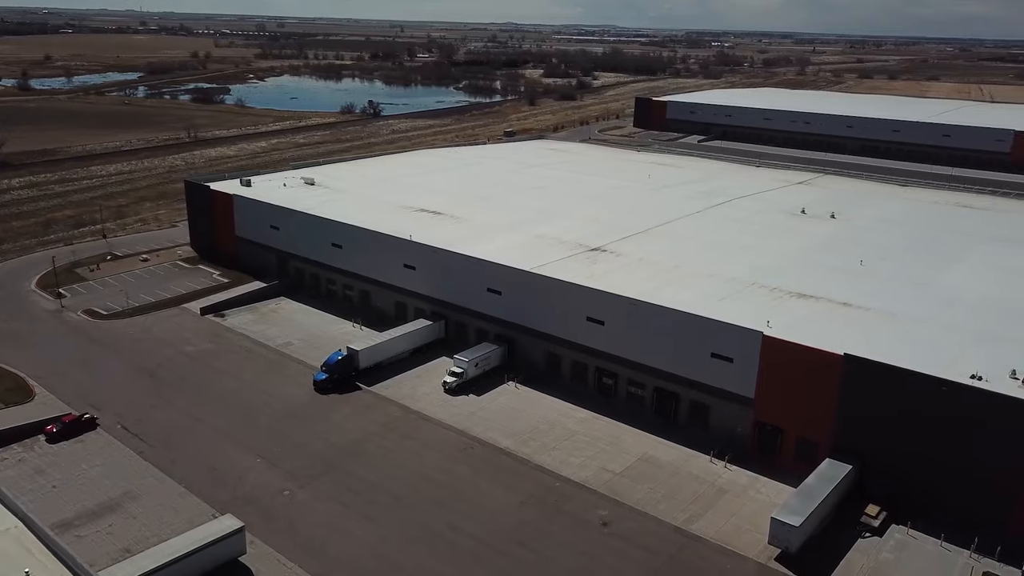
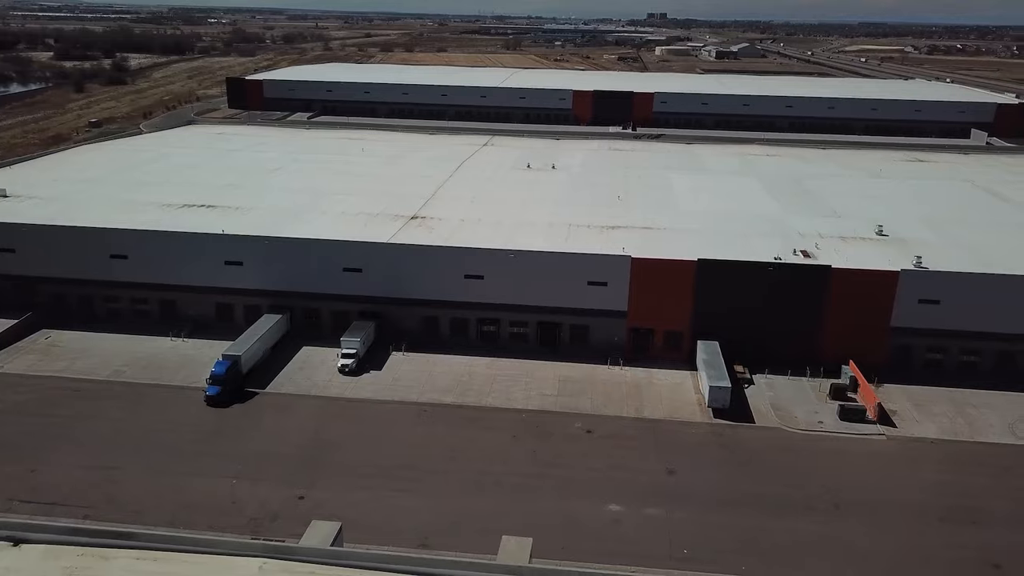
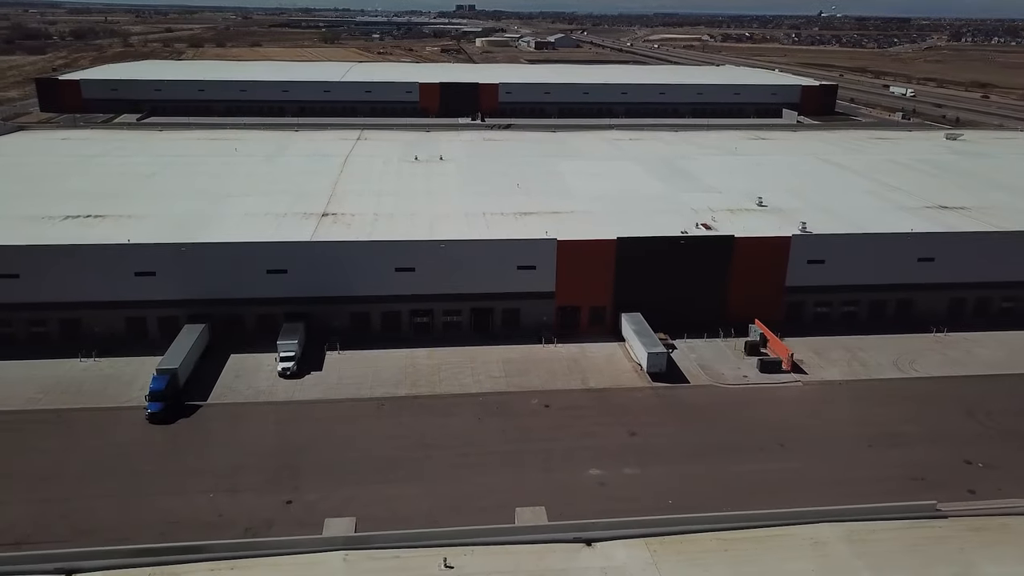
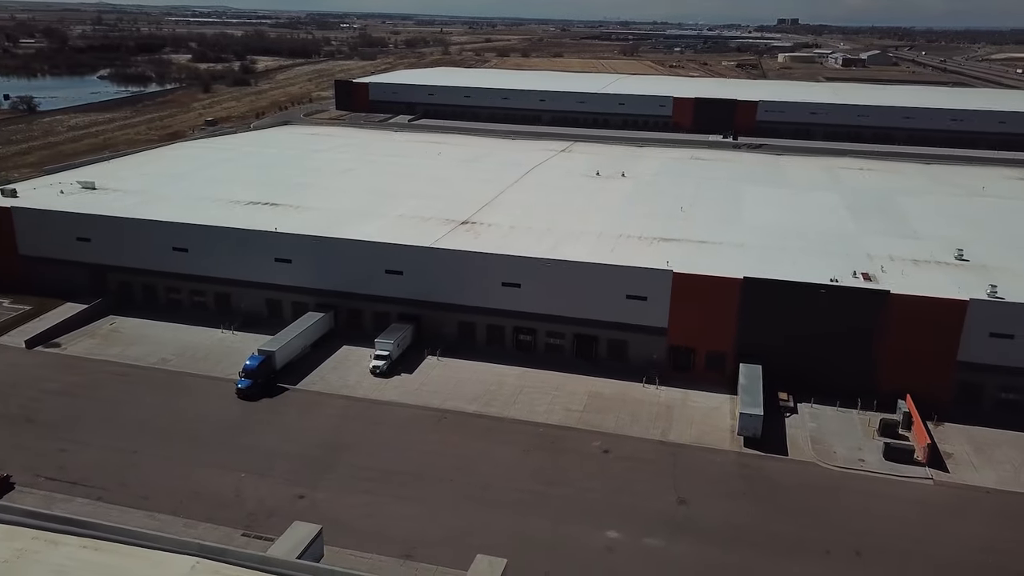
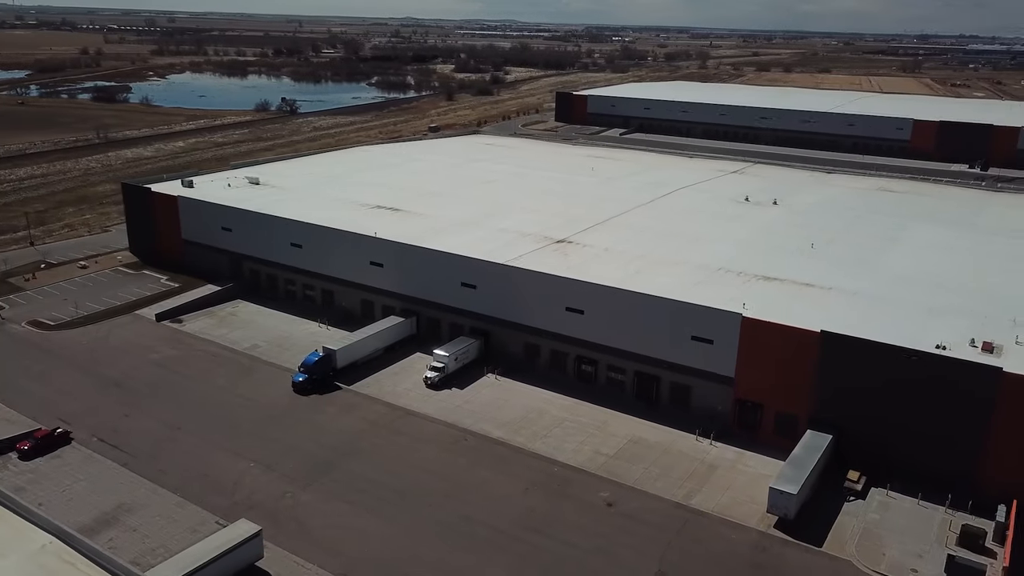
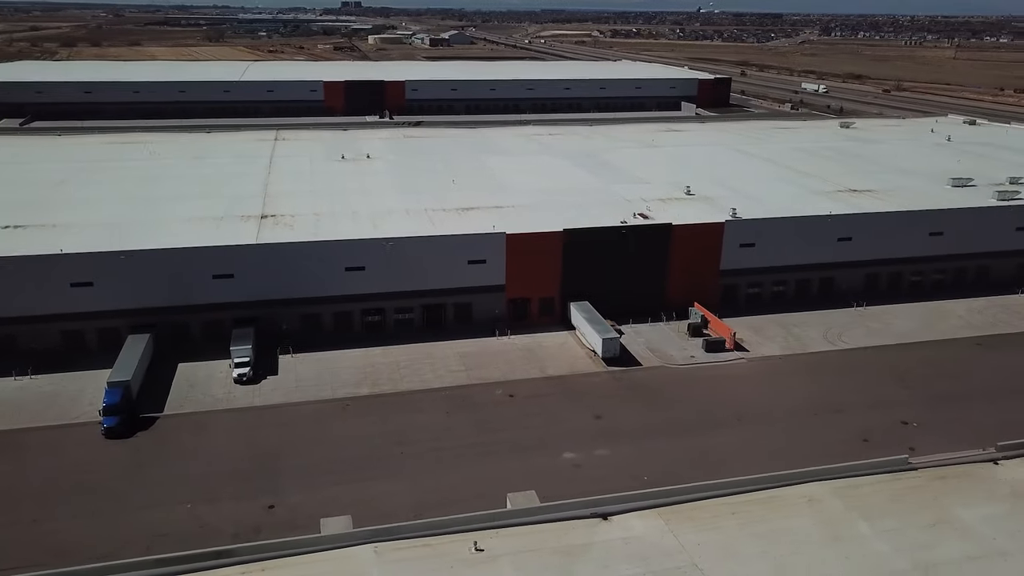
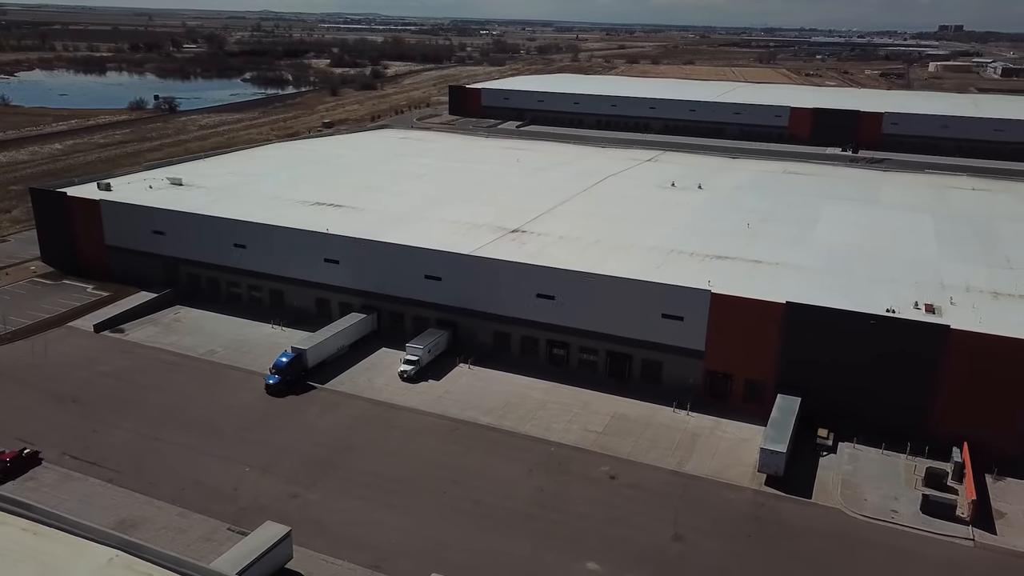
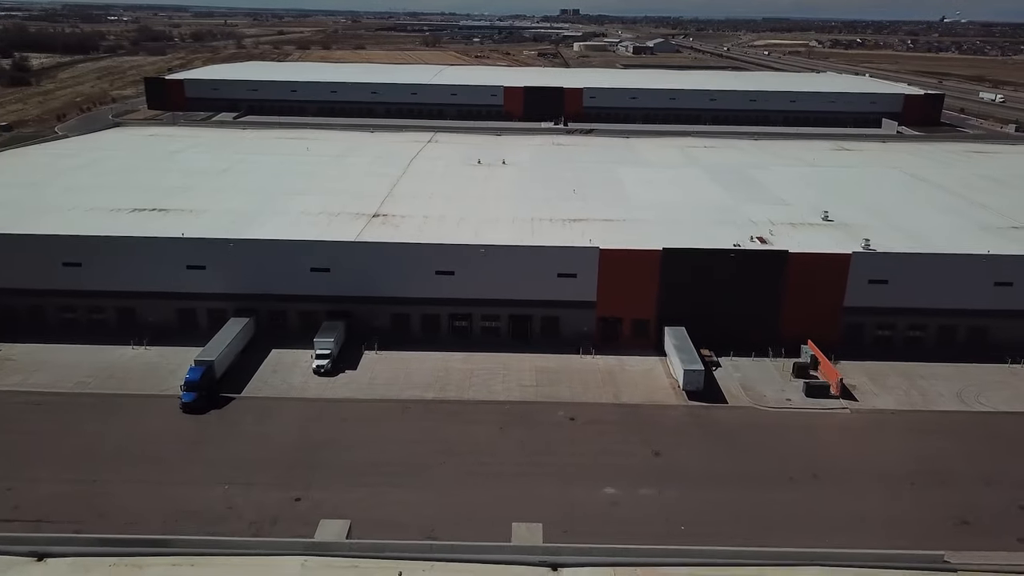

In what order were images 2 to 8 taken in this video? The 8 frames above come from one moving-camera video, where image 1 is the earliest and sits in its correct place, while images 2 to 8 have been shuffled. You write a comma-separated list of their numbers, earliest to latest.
5, 7, 4, 2, 8, 3, 6
